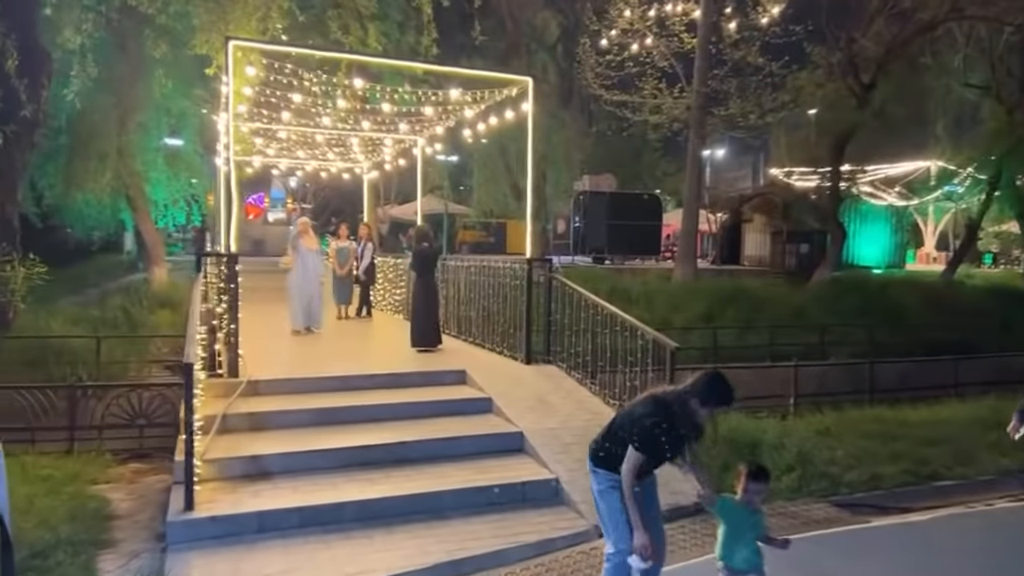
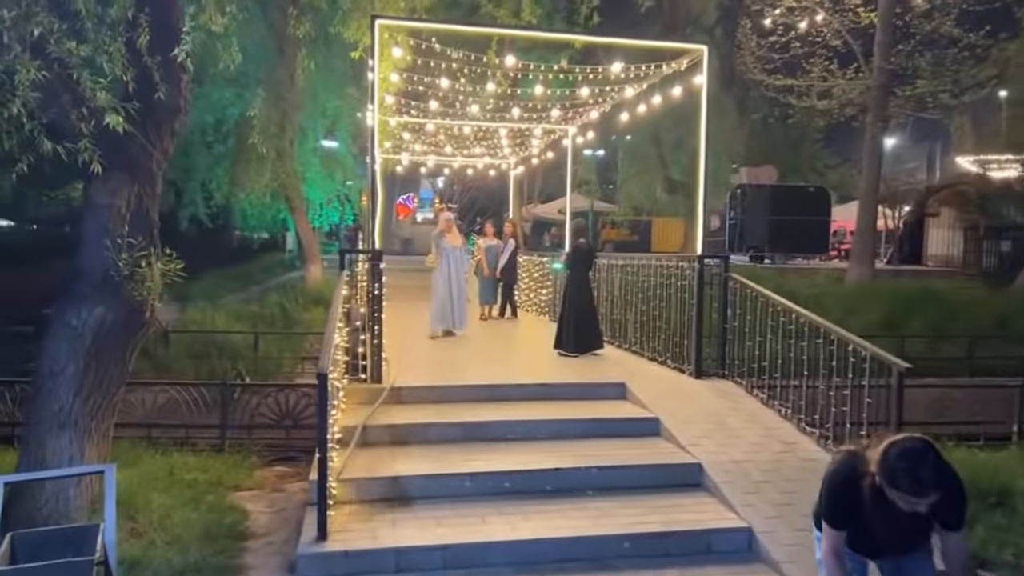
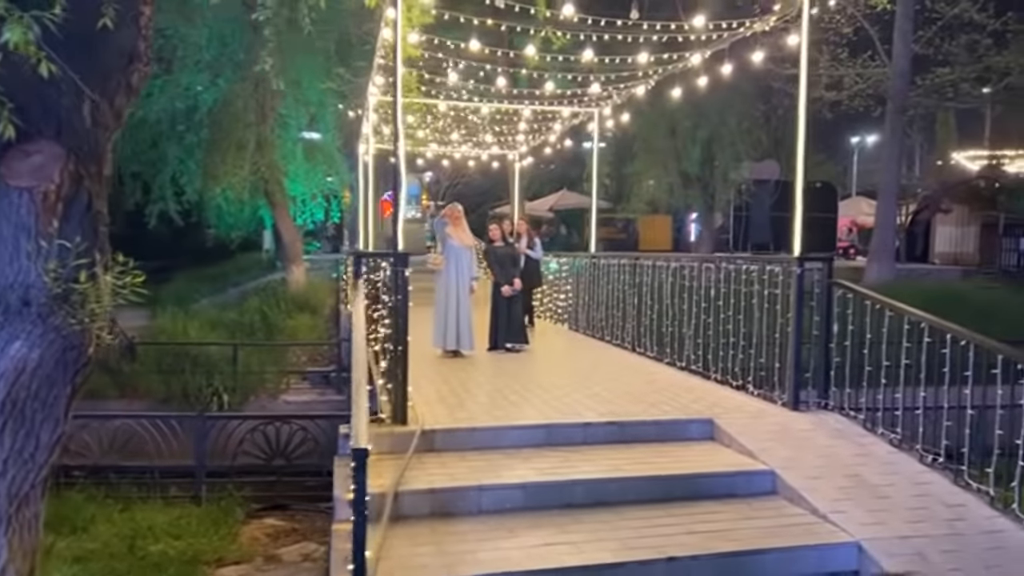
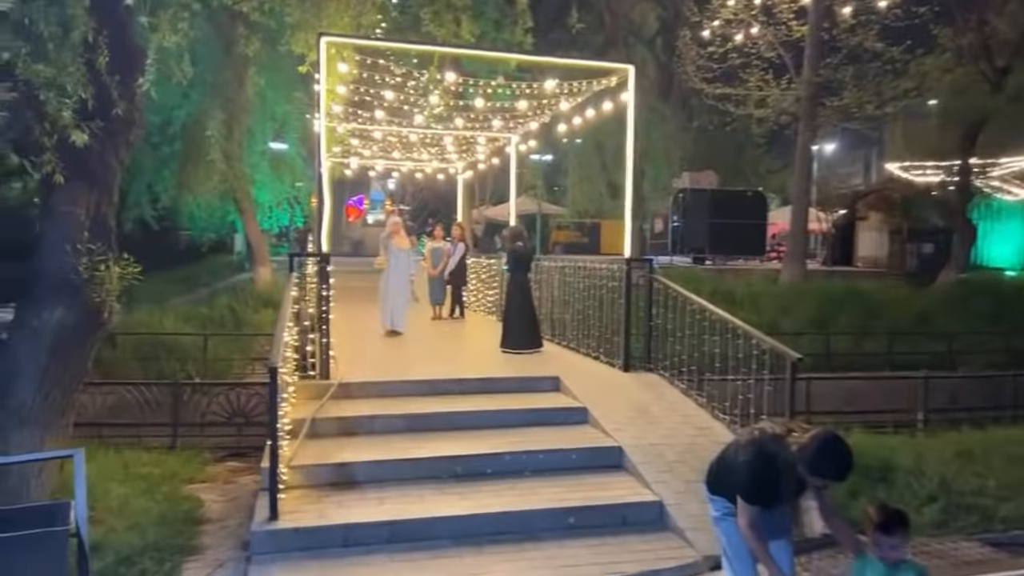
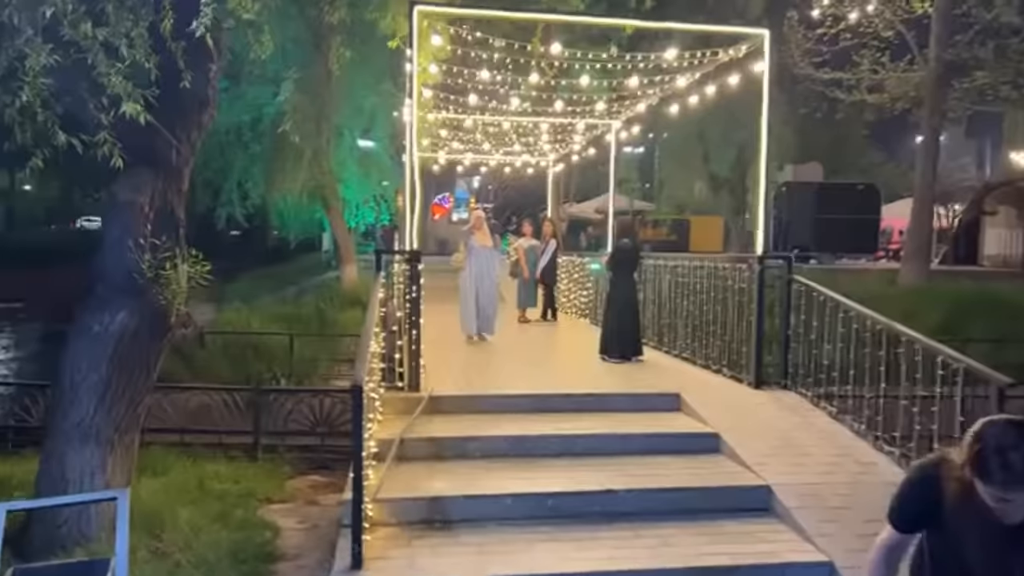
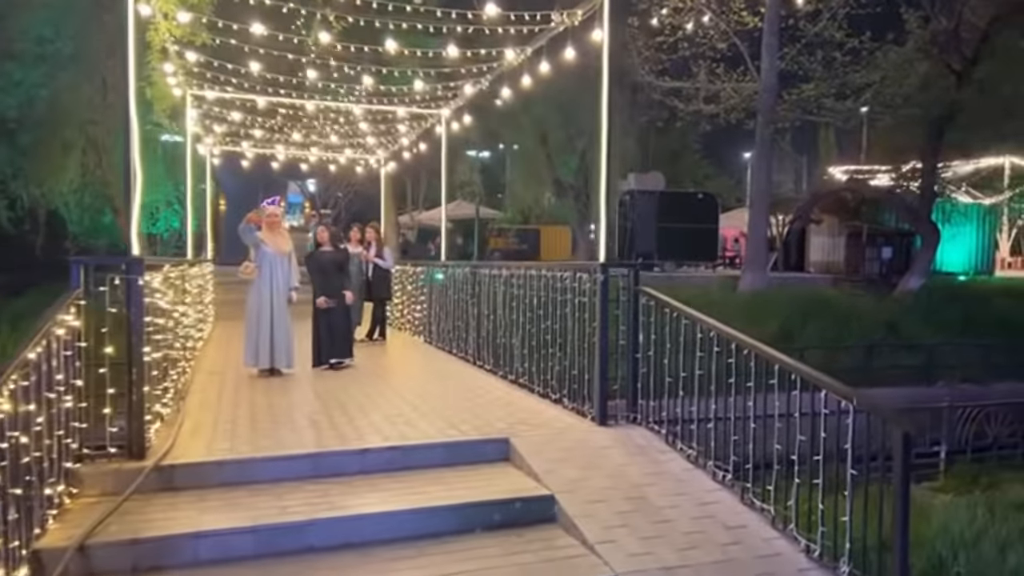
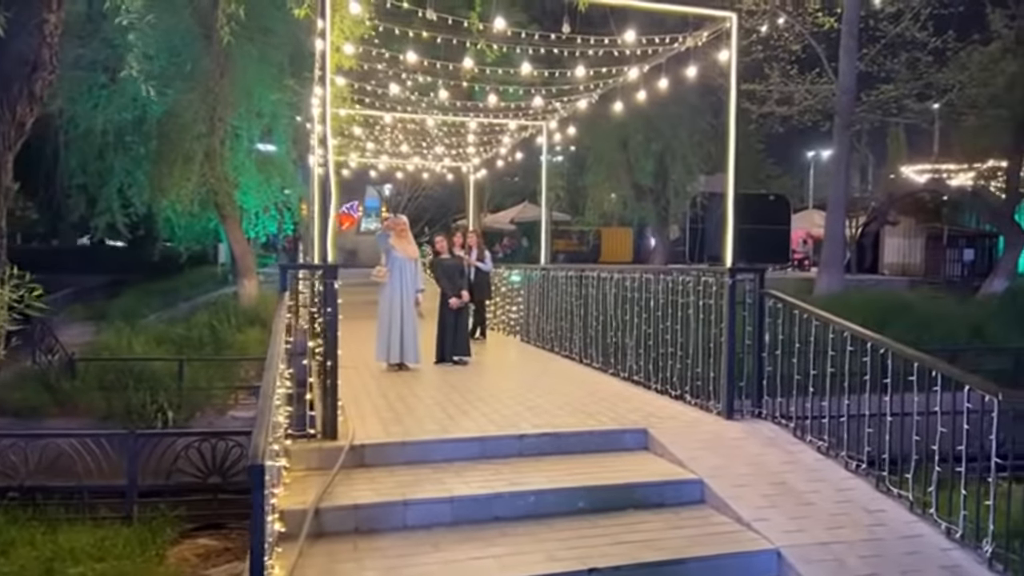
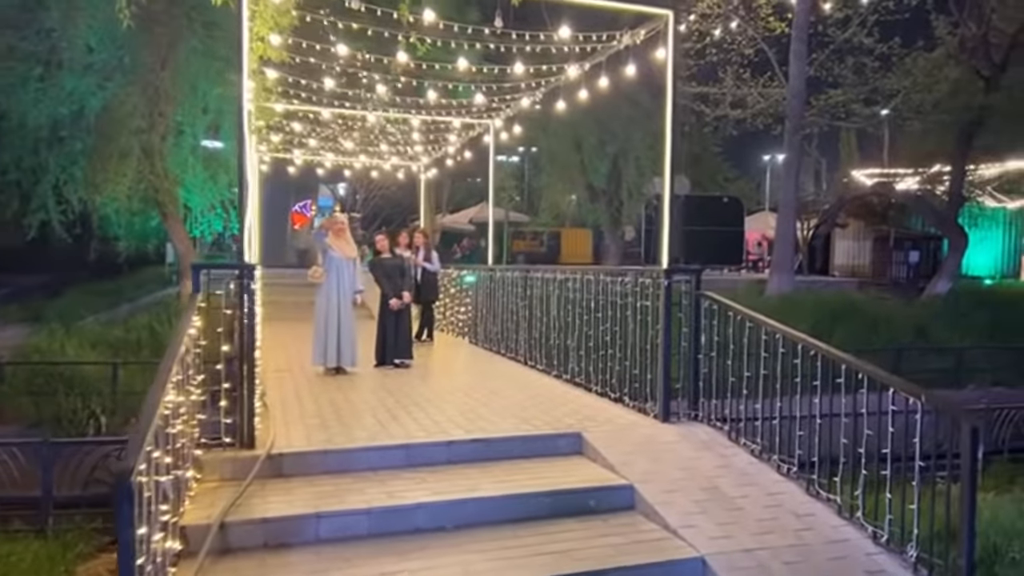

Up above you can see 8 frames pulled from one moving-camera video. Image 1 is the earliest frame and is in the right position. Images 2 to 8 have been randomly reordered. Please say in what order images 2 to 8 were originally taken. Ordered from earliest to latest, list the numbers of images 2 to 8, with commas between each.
4, 2, 5, 3, 7, 8, 6
